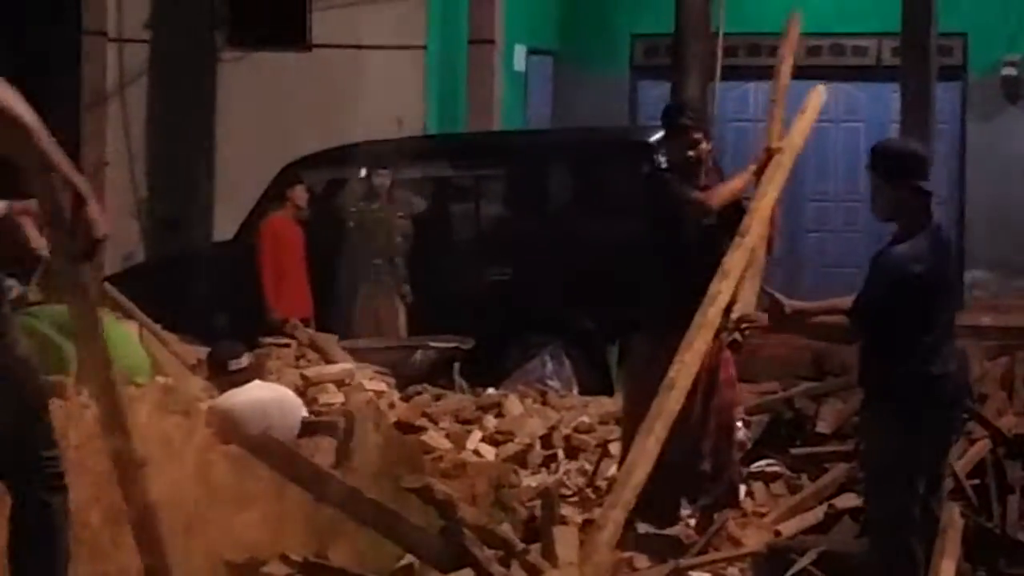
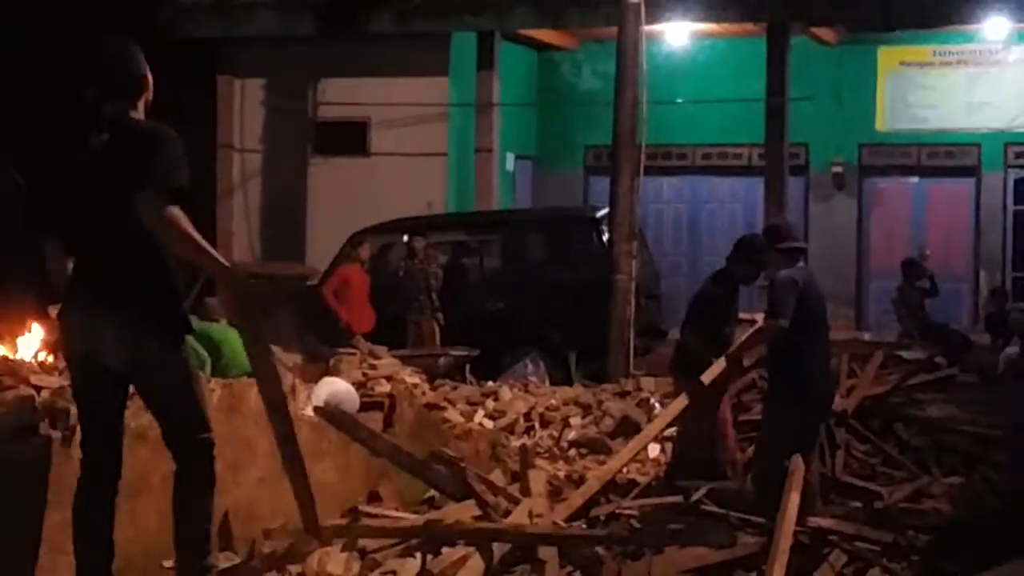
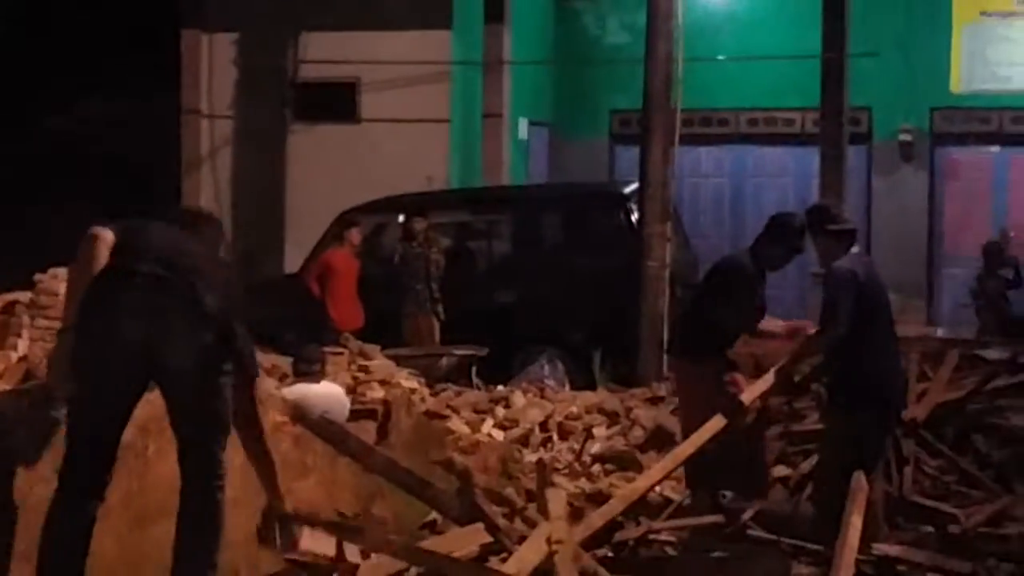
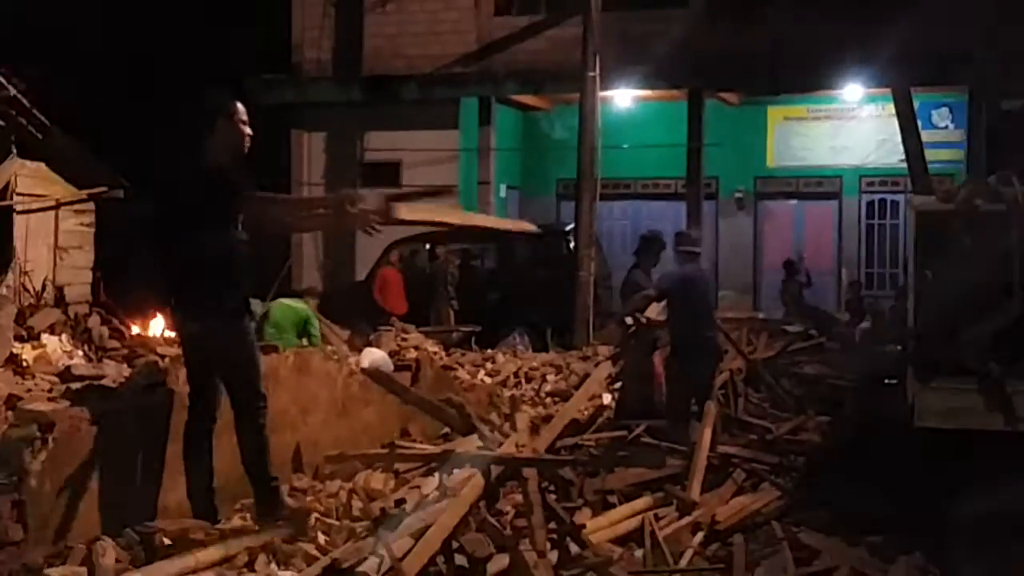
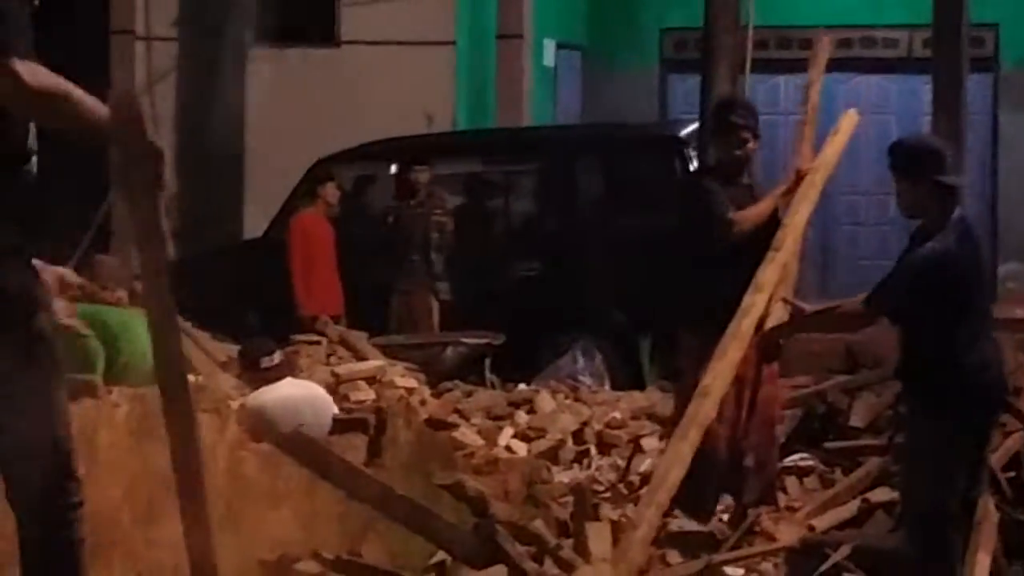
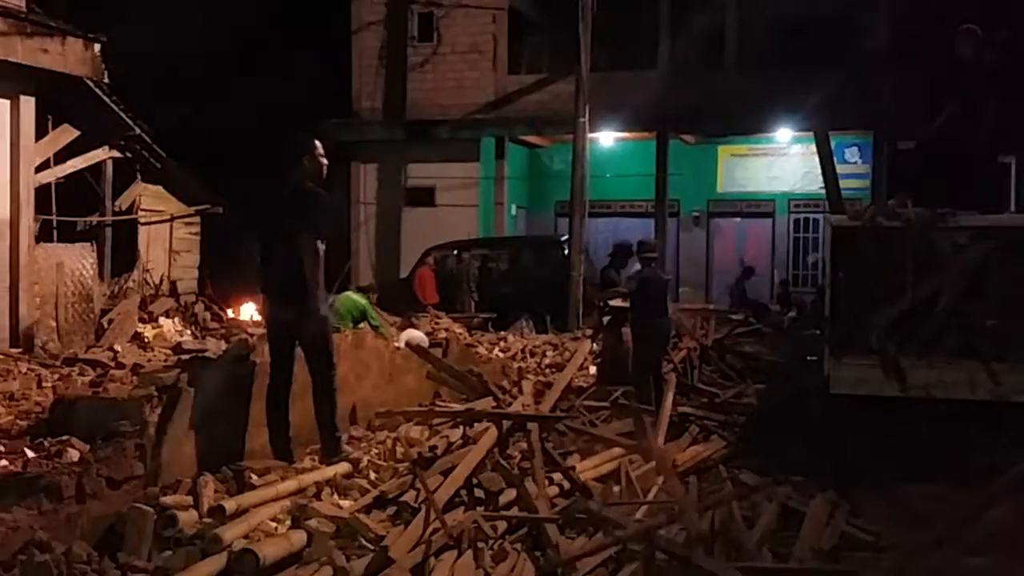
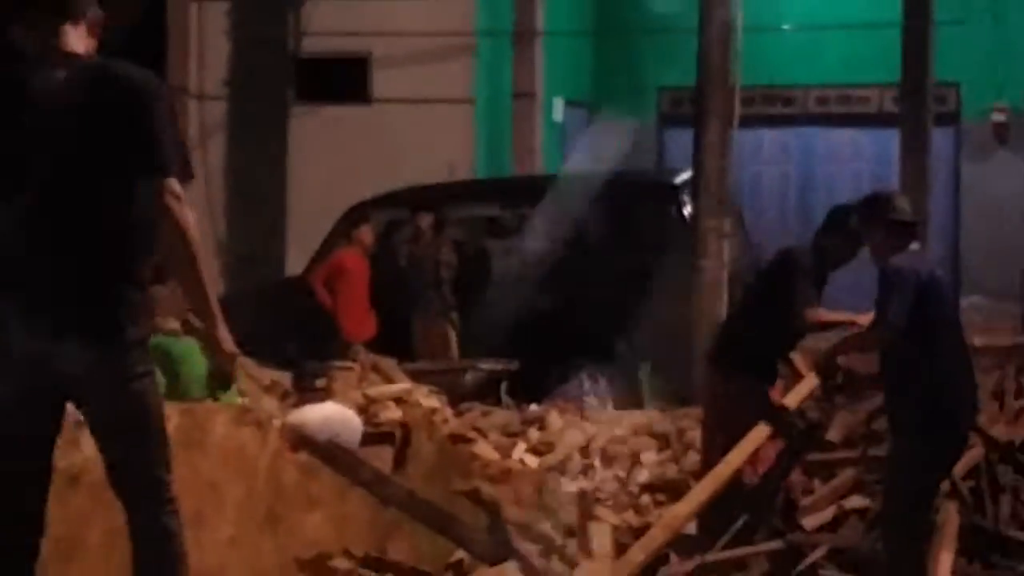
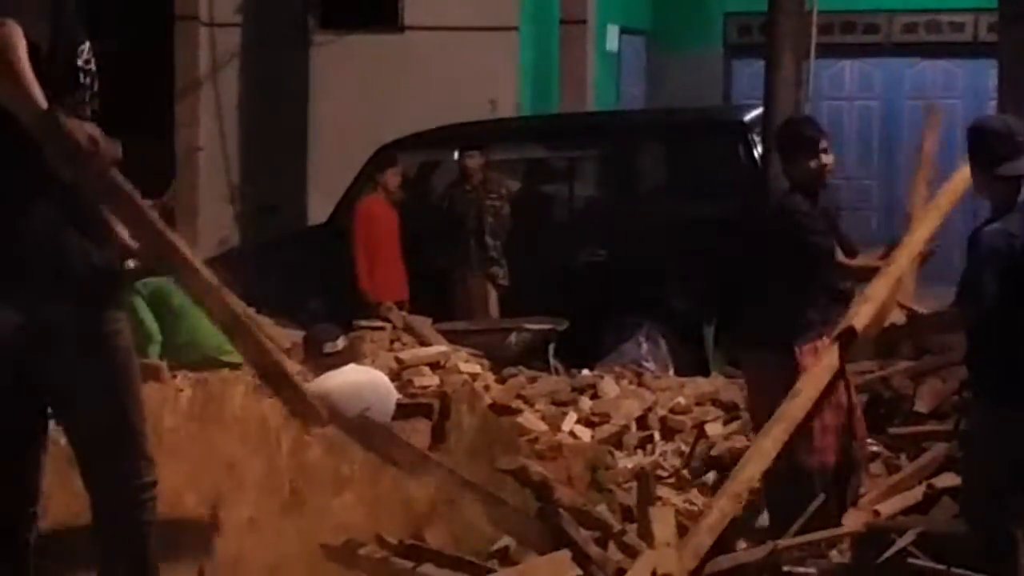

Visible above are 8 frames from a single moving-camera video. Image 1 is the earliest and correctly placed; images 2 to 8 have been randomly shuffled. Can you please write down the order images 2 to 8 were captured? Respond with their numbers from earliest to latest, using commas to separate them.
5, 8, 7, 3, 2, 4, 6
